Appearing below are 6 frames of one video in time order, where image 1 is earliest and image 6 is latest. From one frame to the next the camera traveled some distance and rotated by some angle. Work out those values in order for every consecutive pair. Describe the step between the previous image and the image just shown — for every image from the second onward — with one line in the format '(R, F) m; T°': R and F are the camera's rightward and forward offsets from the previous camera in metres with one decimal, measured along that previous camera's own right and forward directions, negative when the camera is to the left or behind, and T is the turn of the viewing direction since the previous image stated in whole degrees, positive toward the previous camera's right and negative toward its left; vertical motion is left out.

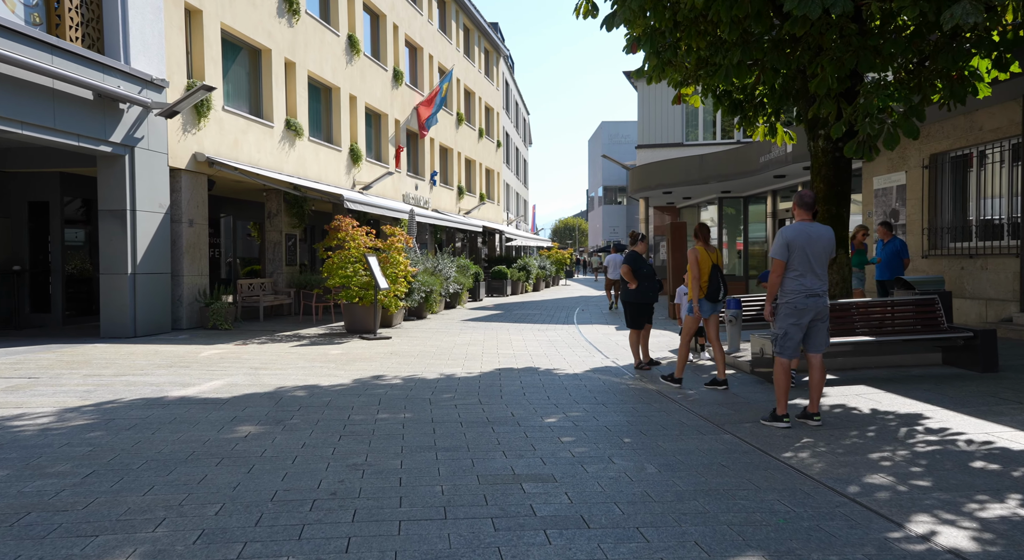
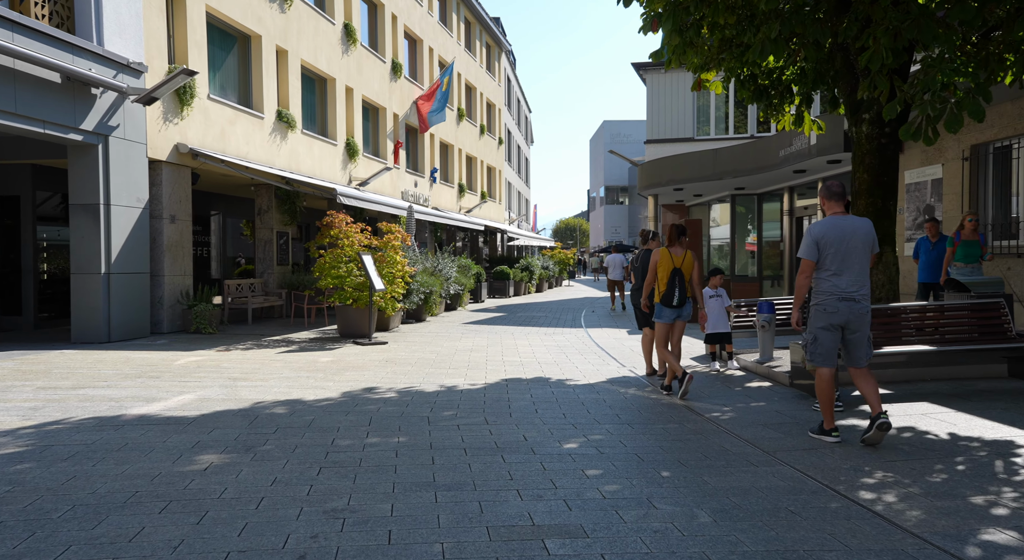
(-0.1, +0.9) m; 0°
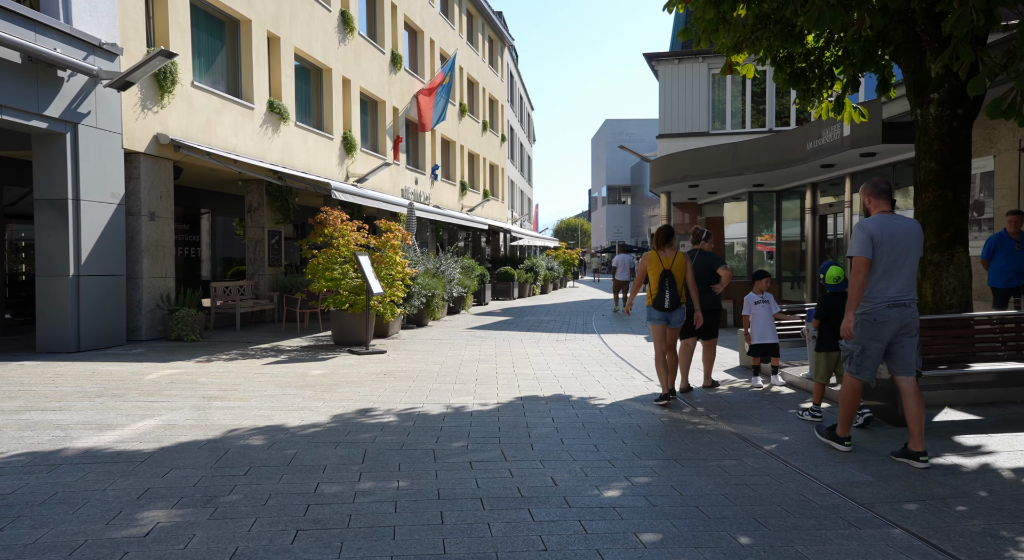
(-0.2, +1.0) m; 0°
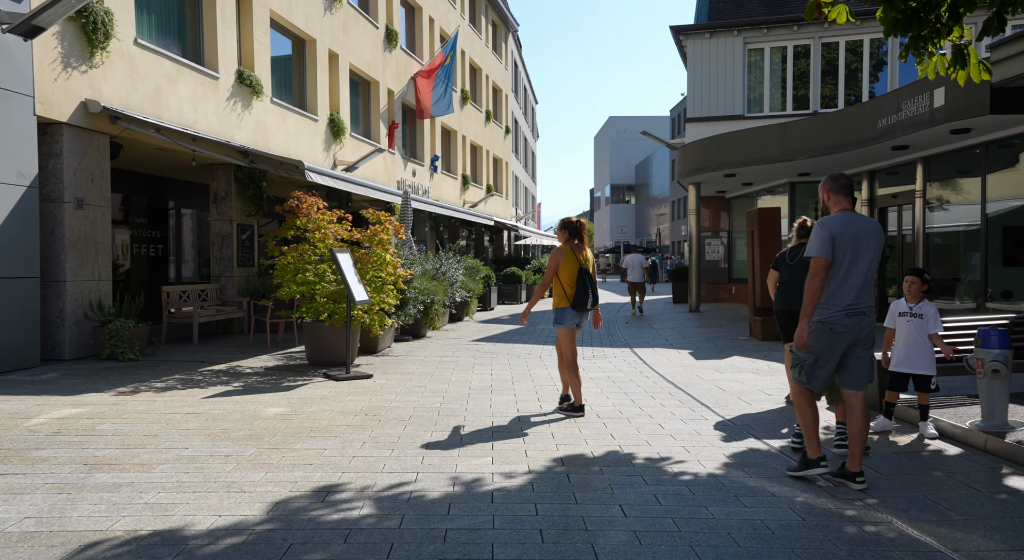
(-0.2, +2.3) m; 0°
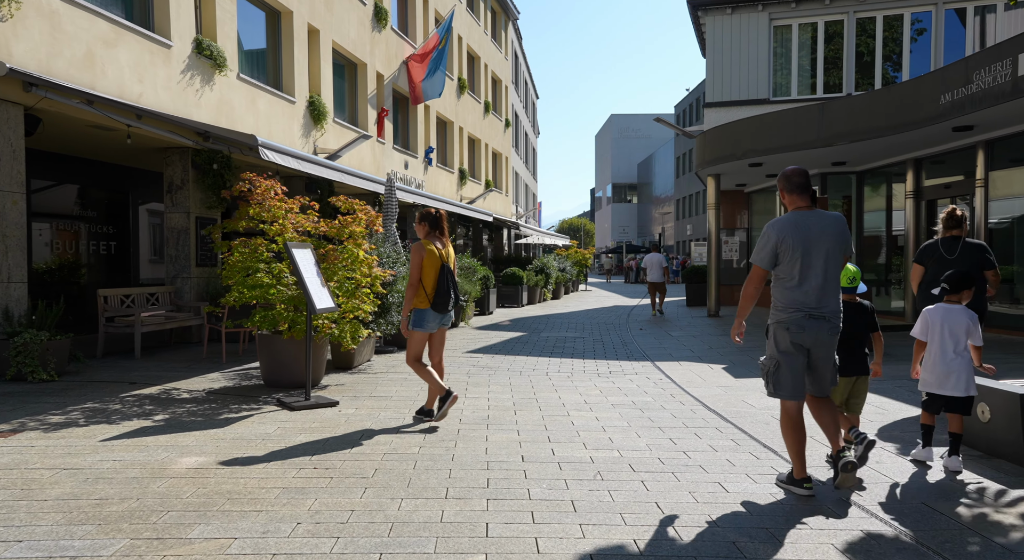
(0.0, +1.7) m; 0°
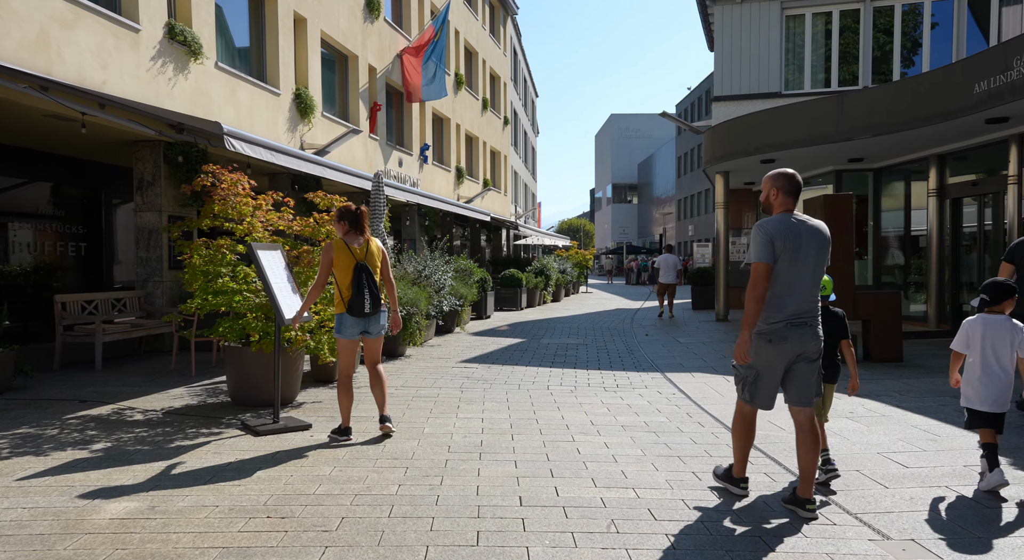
(0.0, +0.8) m; 0°
